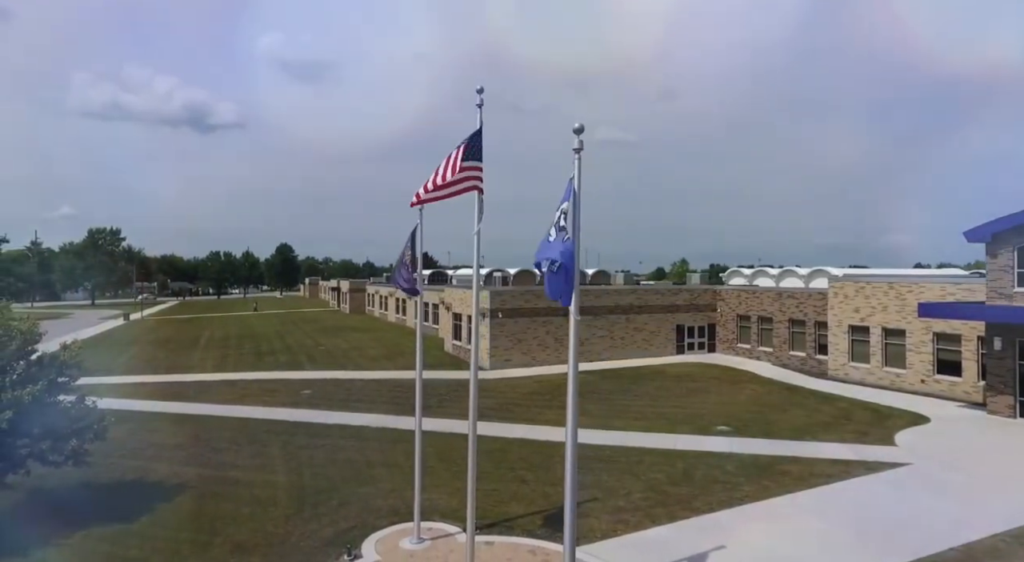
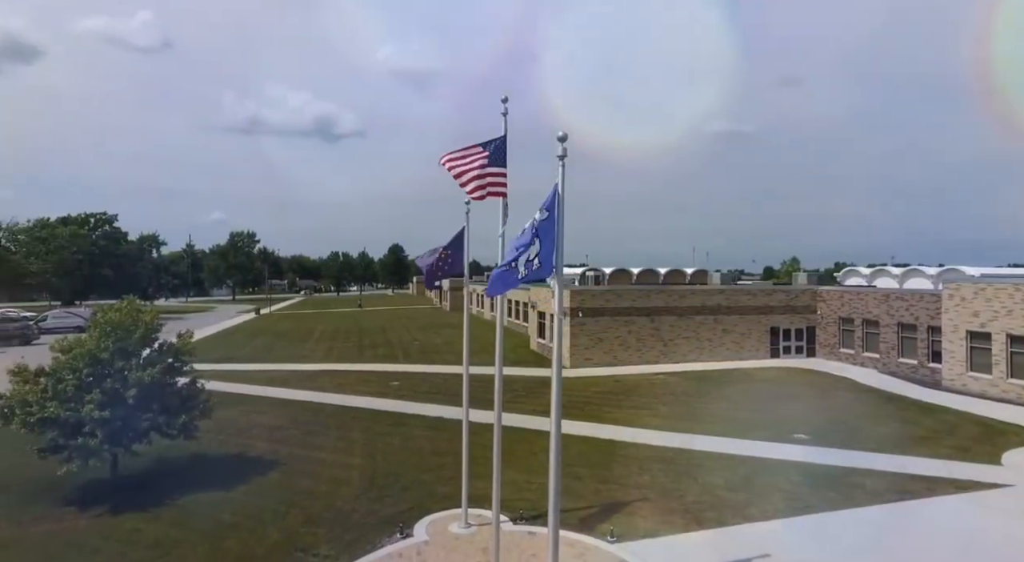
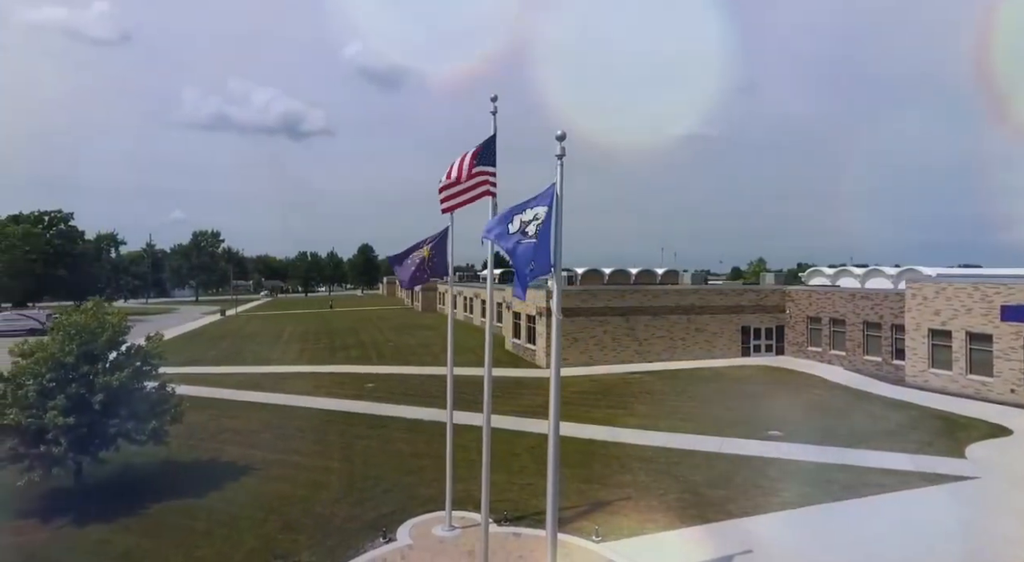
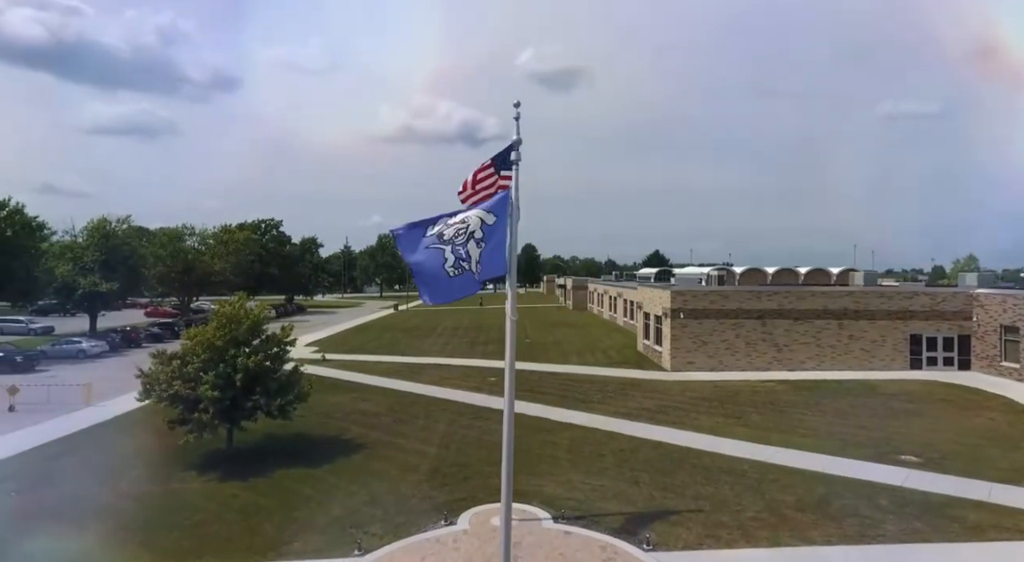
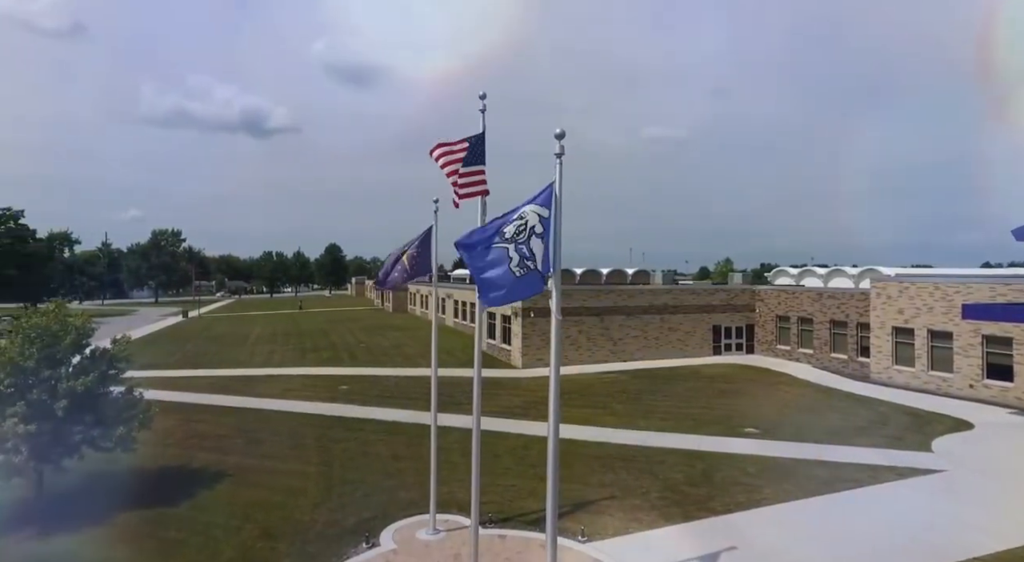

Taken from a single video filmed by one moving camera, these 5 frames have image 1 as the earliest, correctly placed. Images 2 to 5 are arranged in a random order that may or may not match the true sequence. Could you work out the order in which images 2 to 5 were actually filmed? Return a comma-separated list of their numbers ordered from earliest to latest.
5, 3, 2, 4
